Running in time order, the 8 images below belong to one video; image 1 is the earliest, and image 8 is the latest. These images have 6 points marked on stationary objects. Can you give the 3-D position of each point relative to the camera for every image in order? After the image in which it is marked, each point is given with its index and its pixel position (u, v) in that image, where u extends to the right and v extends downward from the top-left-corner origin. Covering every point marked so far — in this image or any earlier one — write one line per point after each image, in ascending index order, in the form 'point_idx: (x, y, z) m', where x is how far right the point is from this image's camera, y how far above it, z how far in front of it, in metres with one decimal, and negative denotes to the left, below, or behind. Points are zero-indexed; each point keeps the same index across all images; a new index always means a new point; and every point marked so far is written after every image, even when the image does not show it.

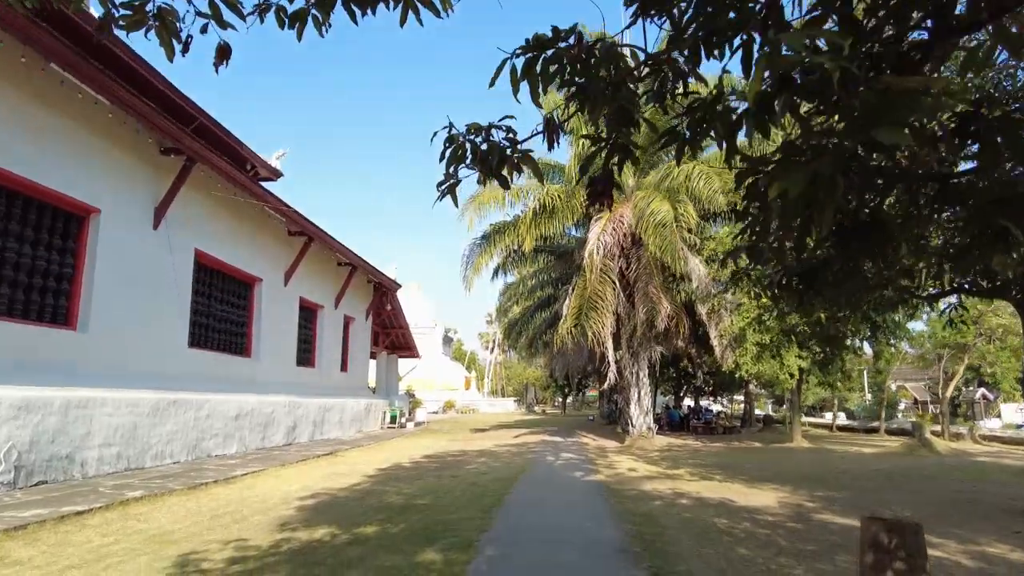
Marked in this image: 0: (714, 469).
0: (+3.6, -3.2, +12.3) m
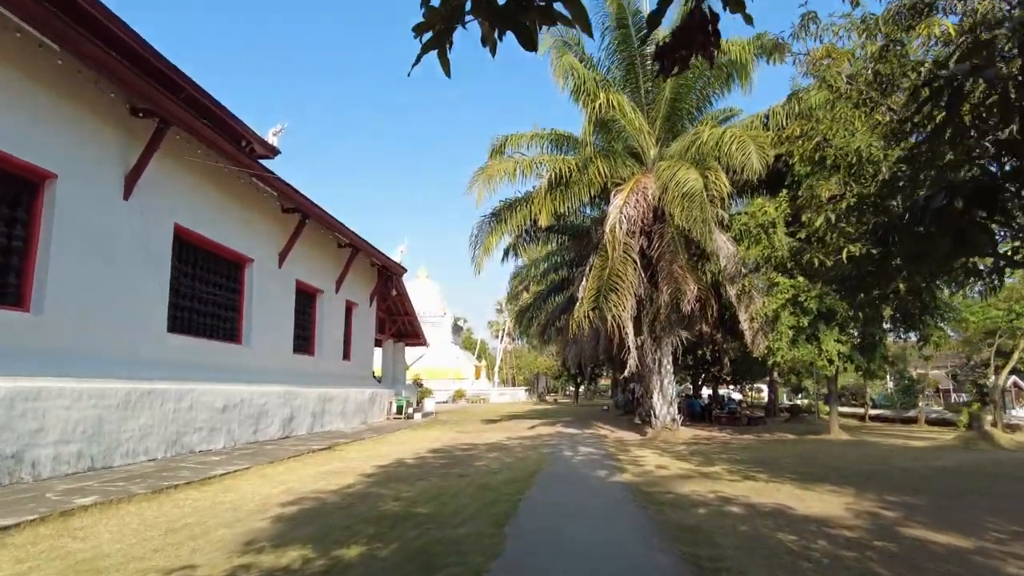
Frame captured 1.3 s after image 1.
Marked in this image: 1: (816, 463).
0: (+3.8, -2.8, +10.9) m
1: (+4.9, -2.8, +11.2) m
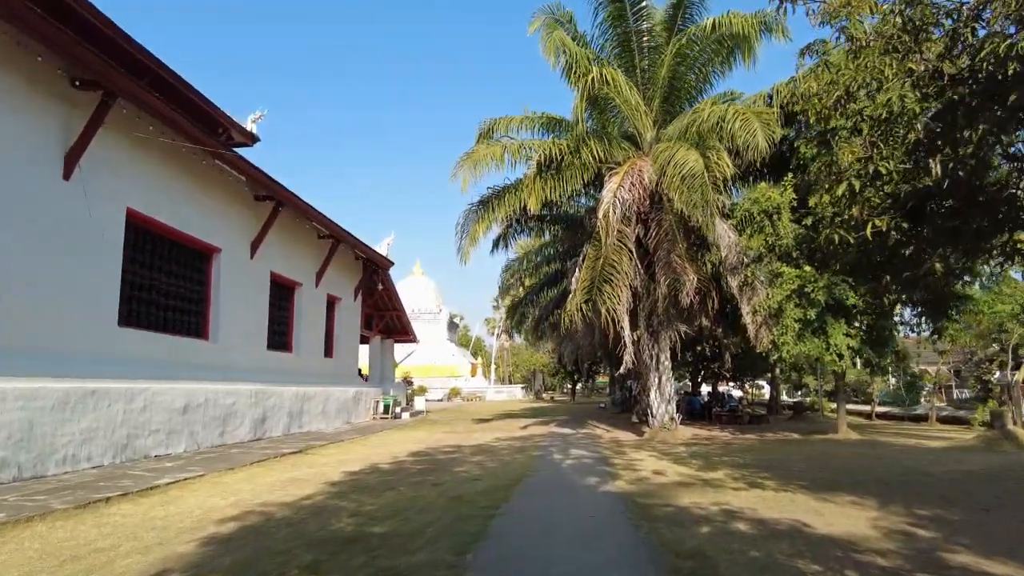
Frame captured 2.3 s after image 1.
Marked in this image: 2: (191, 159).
0: (+3.5, -2.6, +9.9) m
1: (+4.6, -2.6, +10.2) m
2: (-6.0, +2.4, +13.0) m
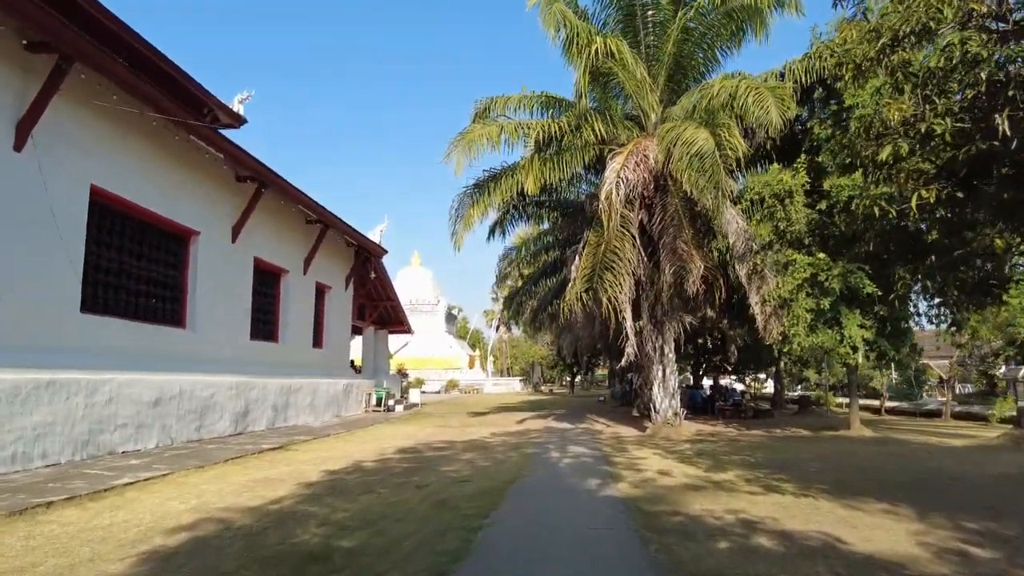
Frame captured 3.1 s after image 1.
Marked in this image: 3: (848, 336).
0: (+3.4, -2.4, +9.1) m
1: (+4.5, -2.5, +9.4) m
2: (-6.1, +2.7, +12.2) m
3: (+6.7, -1.0, +13.8) m
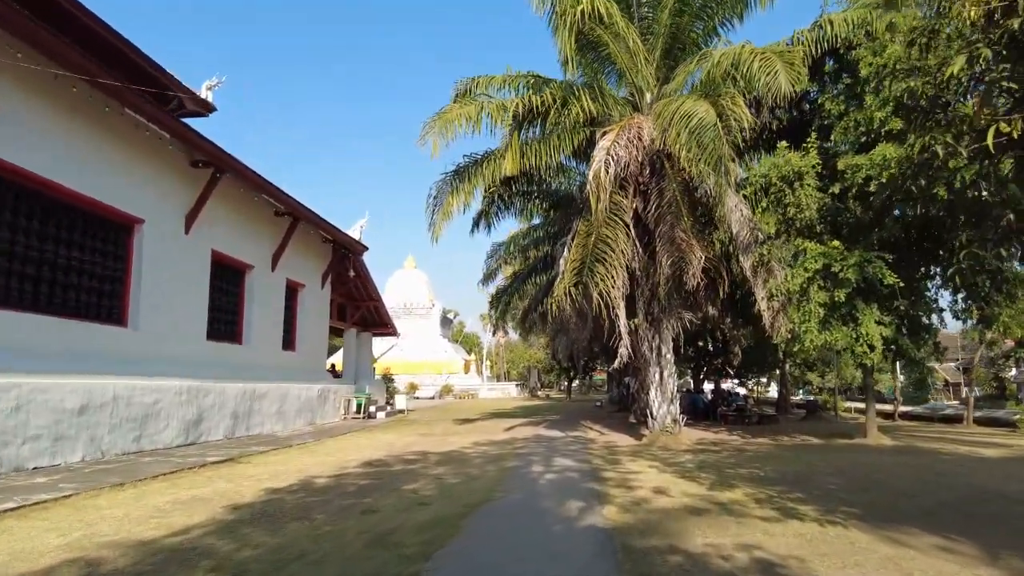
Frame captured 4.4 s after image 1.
0: (+3.1, -2.3, +7.8) m
1: (+4.2, -2.3, +8.1) m
2: (-6.5, +2.8, +10.8) m
3: (+6.3, -0.8, +12.4) m
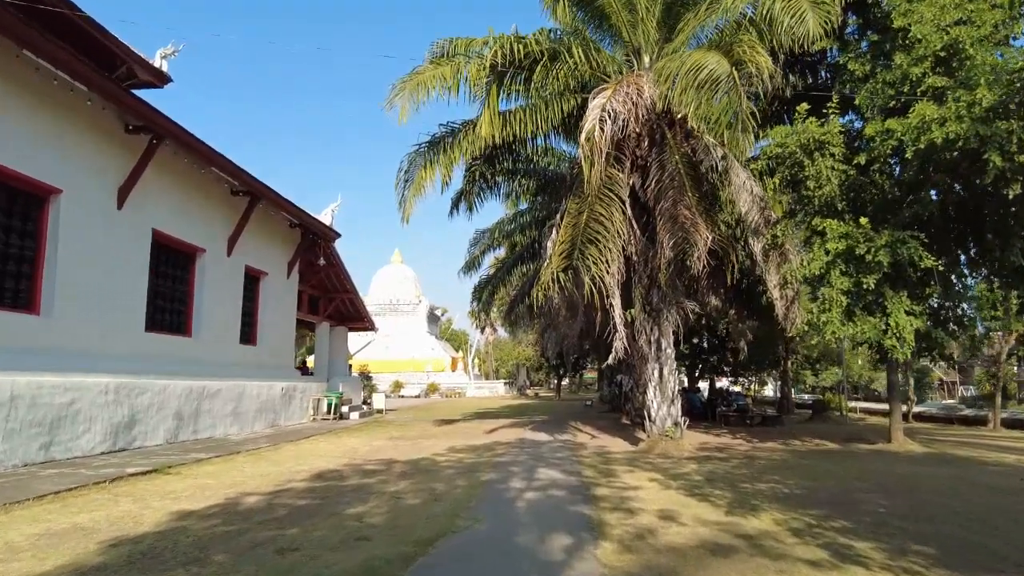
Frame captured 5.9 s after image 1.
0: (+2.8, -2.0, +6.2) m
1: (+3.9, -2.1, +6.5) m
2: (-6.8, +3.1, +9.1) m
3: (+6.0, -0.6, +10.9) m
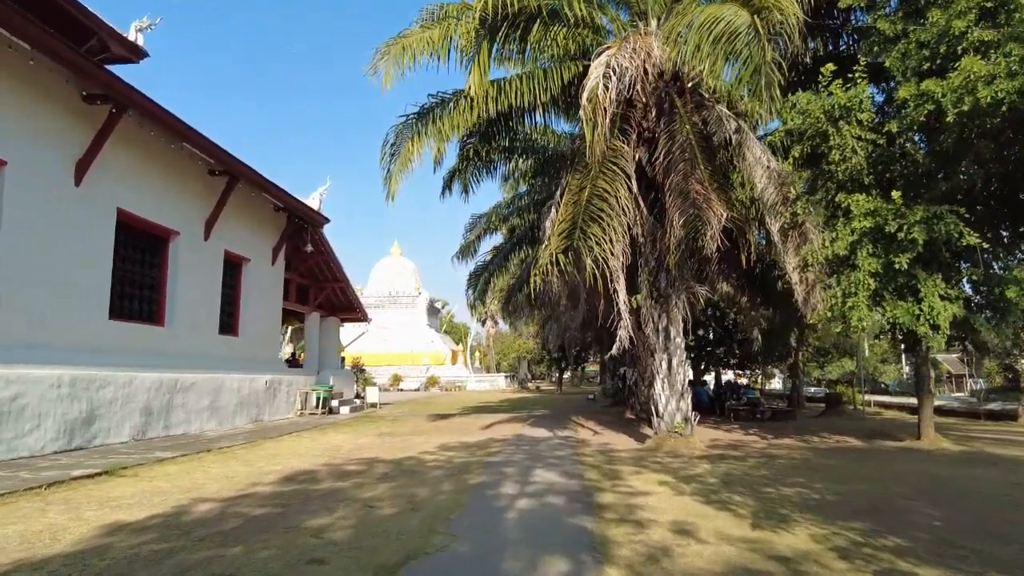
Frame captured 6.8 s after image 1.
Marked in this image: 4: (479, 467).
0: (+2.7, -1.8, +5.2) m
1: (+3.8, -1.8, +5.5) m
2: (-6.9, +3.3, +8.1) m
3: (+5.9, -0.3, +9.9) m
4: (-0.4, -2.3, +9.0) m
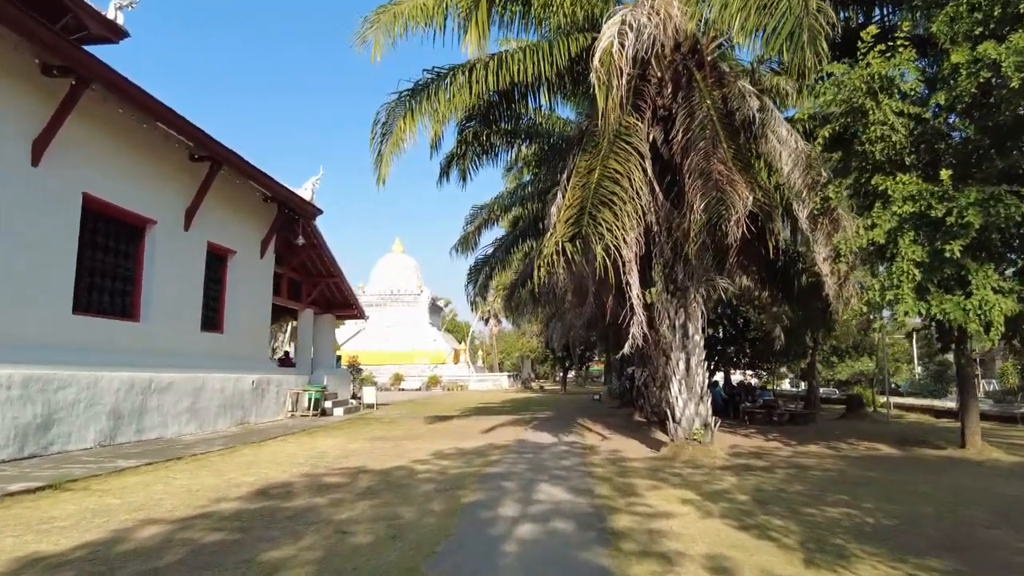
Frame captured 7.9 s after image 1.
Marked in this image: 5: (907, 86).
0: (+2.7, -1.7, +4.2) m
1: (+3.8, -1.7, +4.5) m
2: (-6.8, +3.4, +7.1) m
3: (+5.9, -0.2, +8.8) m
4: (-0.4, -2.2, +8.0) m
5: (+5.2, +2.6, +9.1) m
